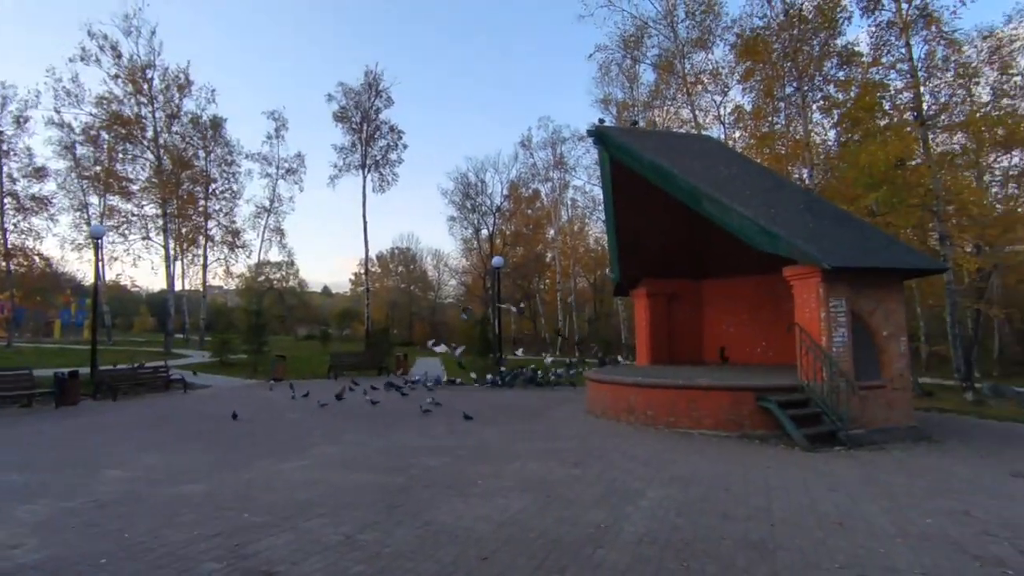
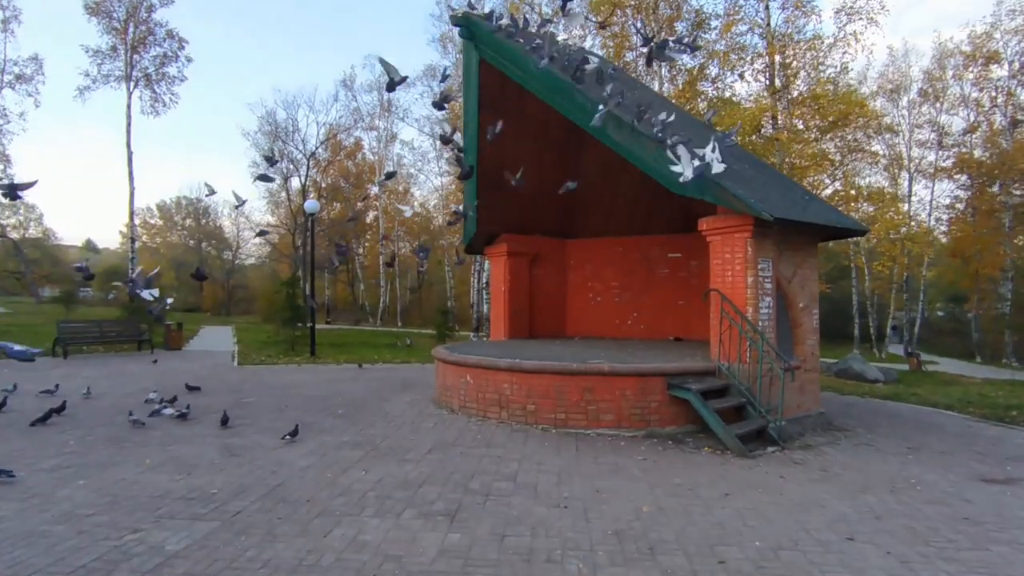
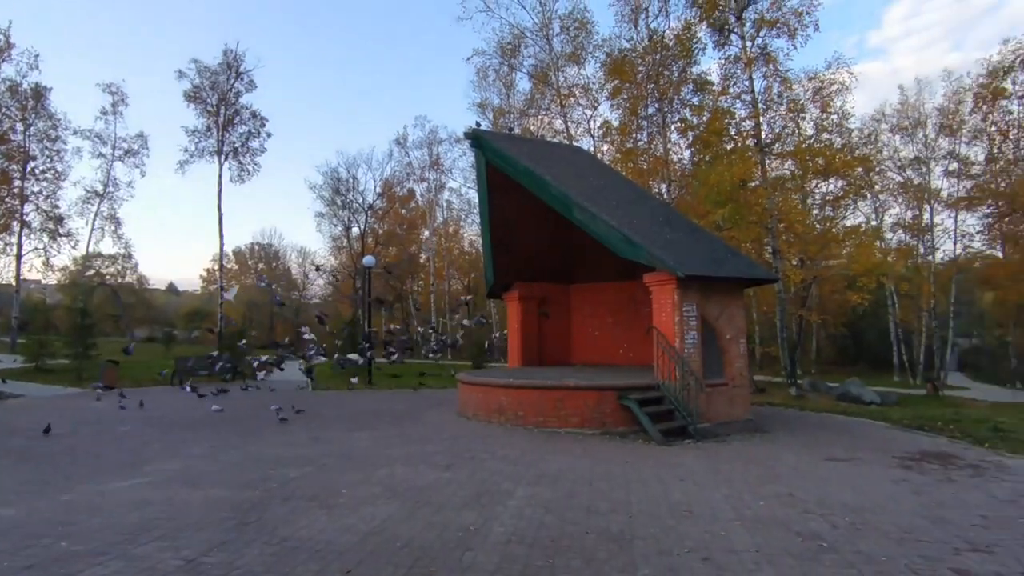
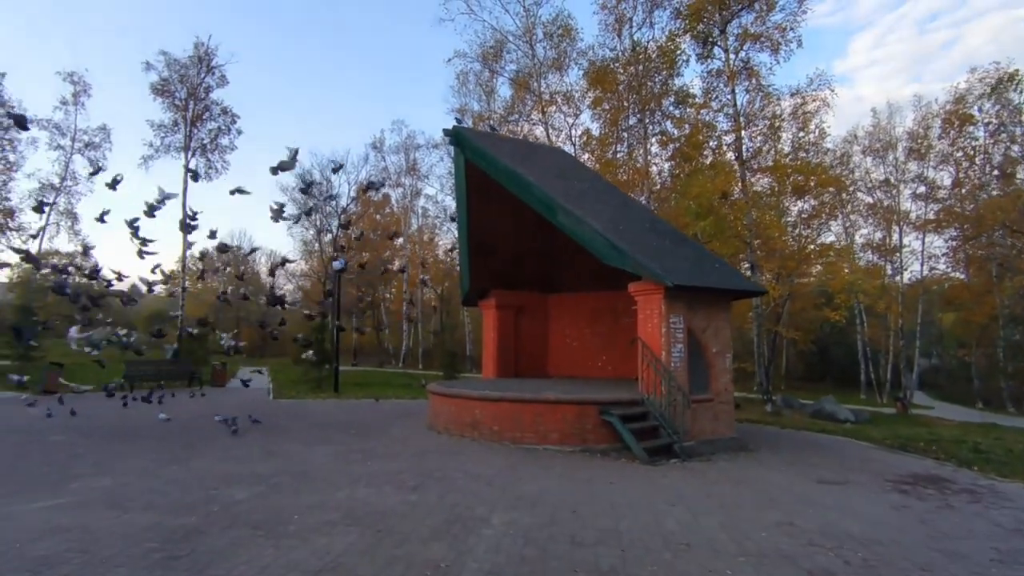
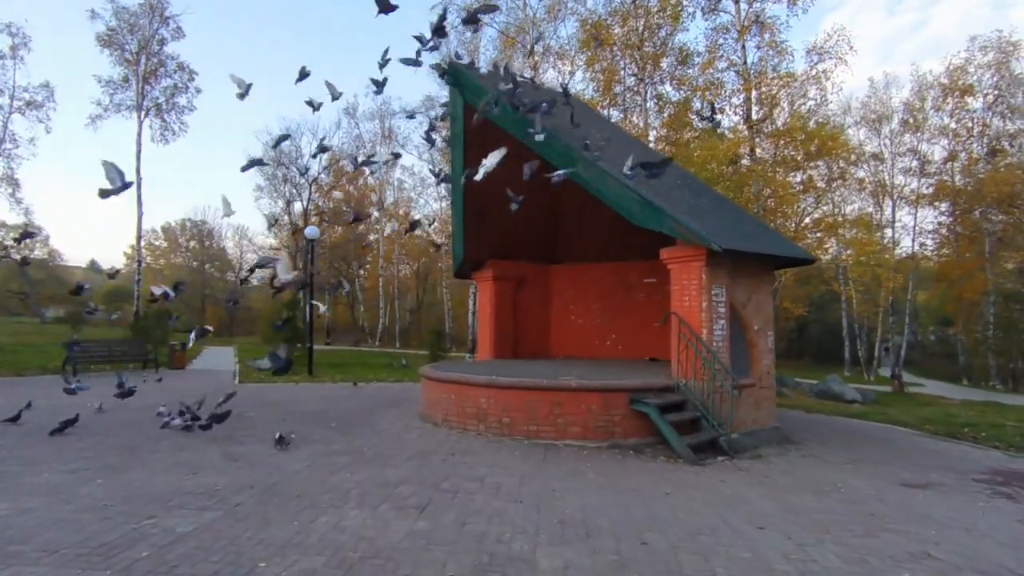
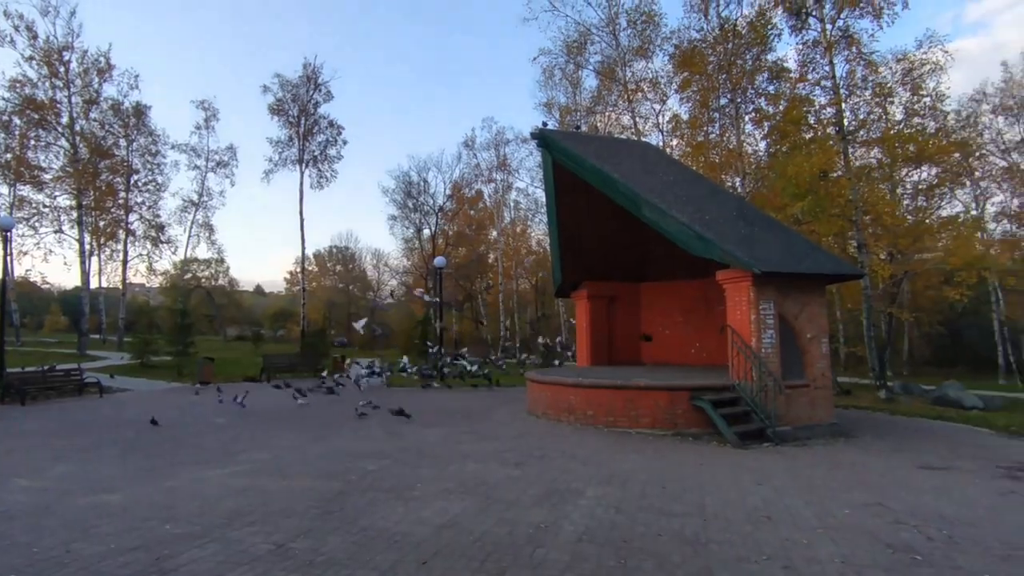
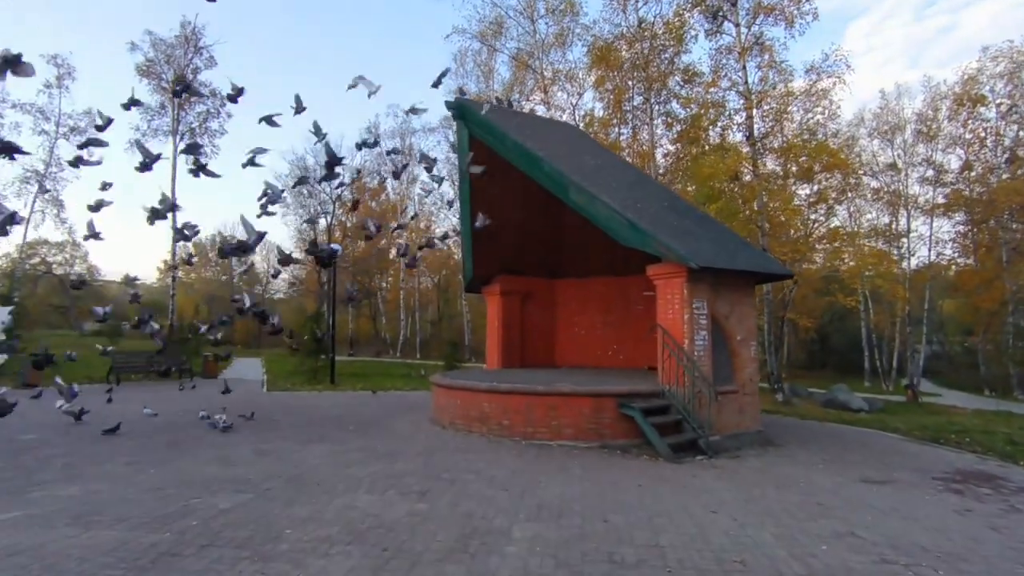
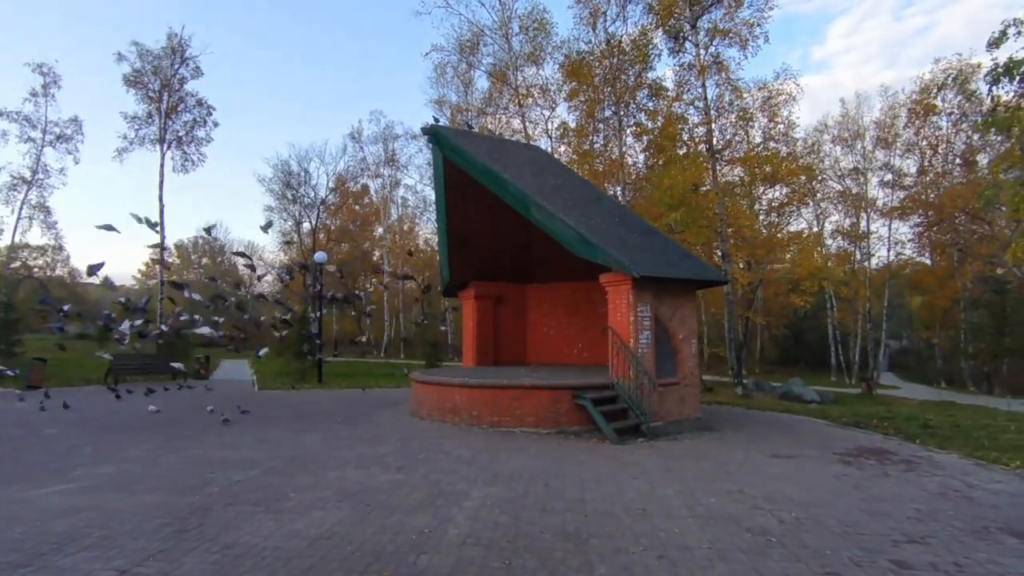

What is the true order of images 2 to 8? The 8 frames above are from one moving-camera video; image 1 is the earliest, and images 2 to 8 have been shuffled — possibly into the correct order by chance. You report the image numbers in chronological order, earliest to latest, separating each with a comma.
6, 3, 8, 4, 7, 5, 2
